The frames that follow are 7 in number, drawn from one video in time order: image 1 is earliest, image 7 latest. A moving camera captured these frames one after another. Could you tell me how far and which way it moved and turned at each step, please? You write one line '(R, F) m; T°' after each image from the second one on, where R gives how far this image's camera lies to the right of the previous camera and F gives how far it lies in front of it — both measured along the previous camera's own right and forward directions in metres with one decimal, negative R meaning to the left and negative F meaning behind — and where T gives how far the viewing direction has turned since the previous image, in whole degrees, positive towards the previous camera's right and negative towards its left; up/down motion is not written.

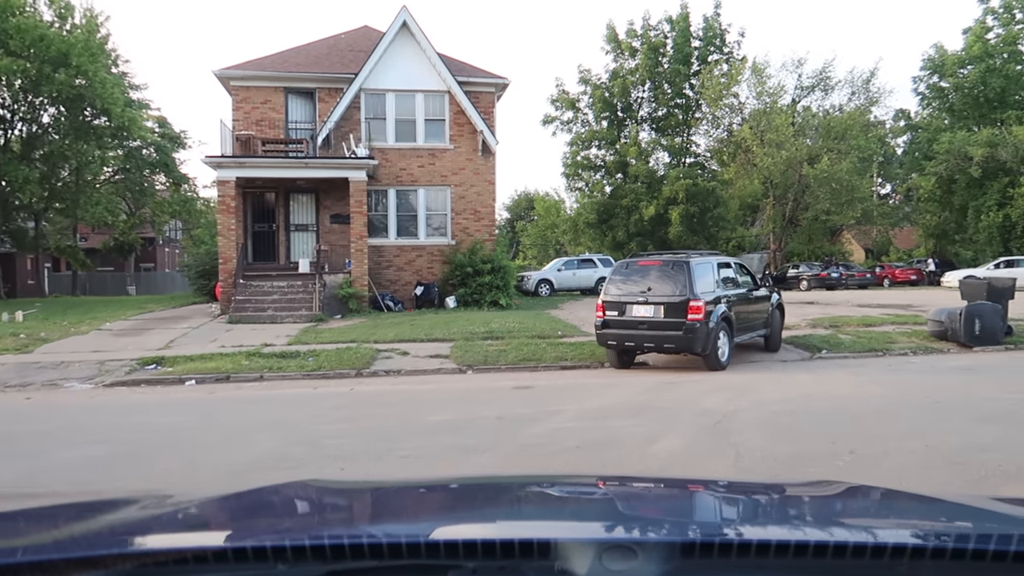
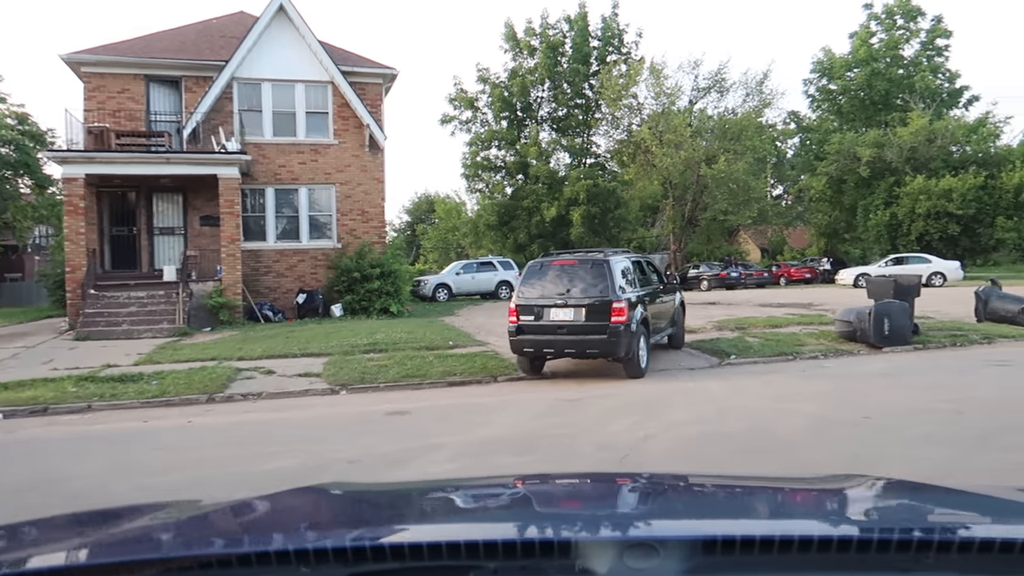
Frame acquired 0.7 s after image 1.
(+0.4, +1.4) m; +7°
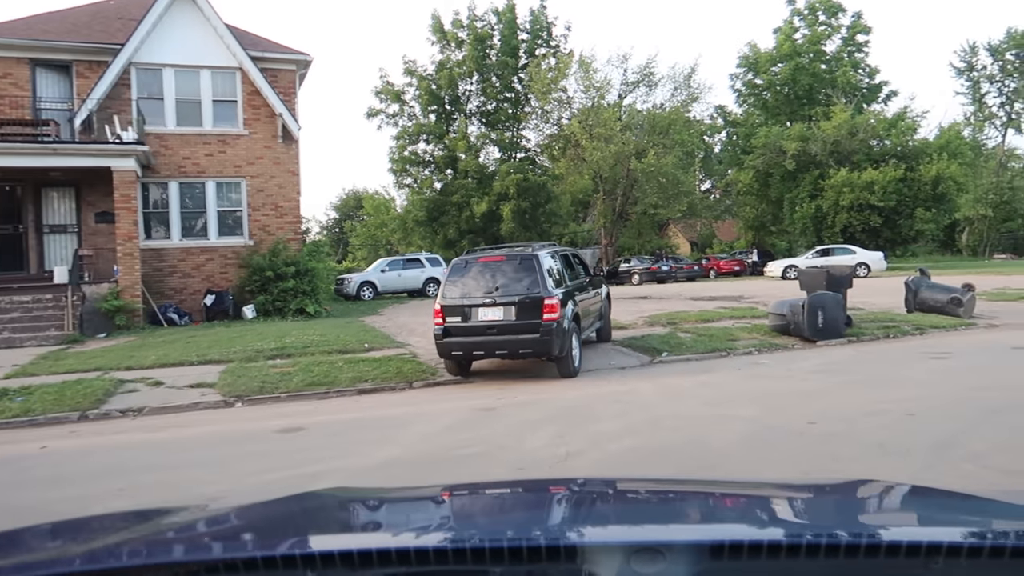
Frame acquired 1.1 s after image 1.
(+0.2, +0.9) m; +5°
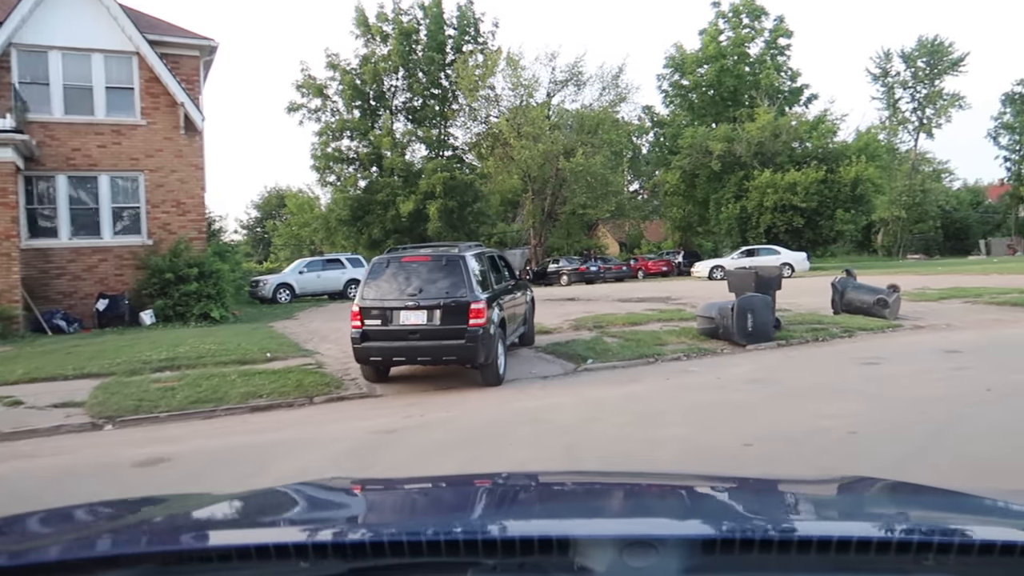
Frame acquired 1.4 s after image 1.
(+0.2, +0.8) m; +5°
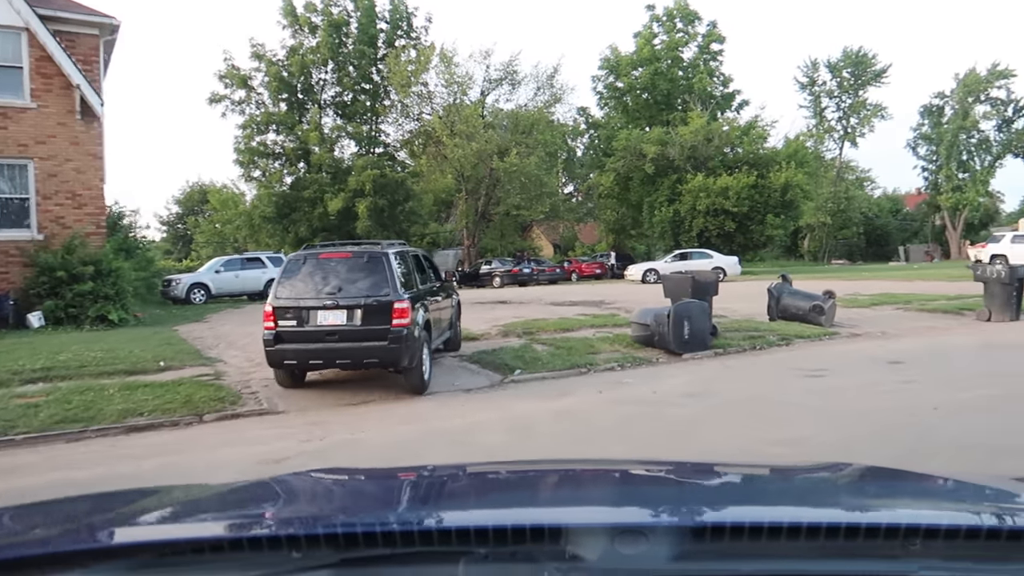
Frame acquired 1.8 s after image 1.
(+0.2, +0.8) m; +5°
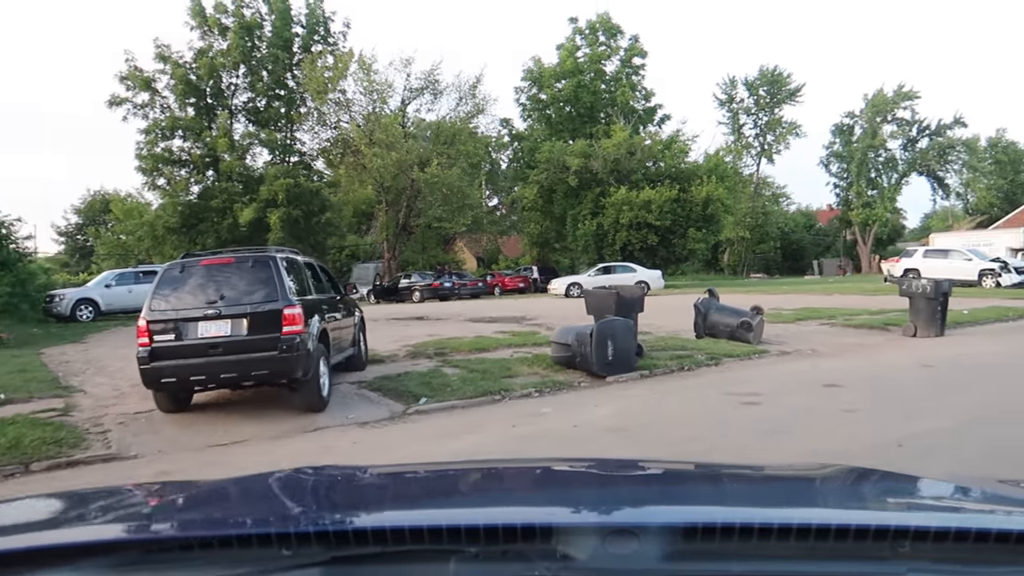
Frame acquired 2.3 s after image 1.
(+0.2, +1.1) m; +5°
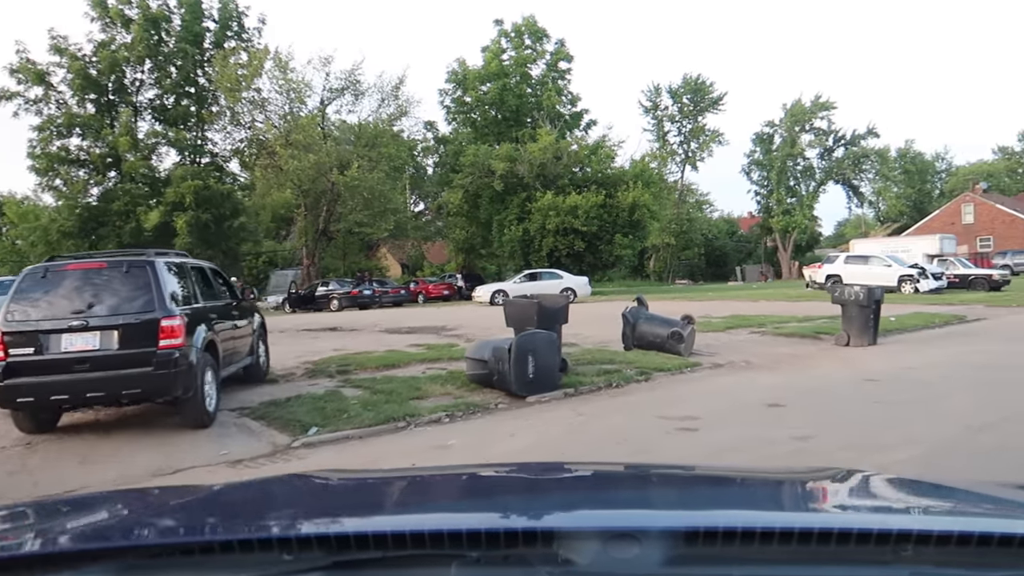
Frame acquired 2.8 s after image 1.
(+0.2, +1.1) m; +5°
